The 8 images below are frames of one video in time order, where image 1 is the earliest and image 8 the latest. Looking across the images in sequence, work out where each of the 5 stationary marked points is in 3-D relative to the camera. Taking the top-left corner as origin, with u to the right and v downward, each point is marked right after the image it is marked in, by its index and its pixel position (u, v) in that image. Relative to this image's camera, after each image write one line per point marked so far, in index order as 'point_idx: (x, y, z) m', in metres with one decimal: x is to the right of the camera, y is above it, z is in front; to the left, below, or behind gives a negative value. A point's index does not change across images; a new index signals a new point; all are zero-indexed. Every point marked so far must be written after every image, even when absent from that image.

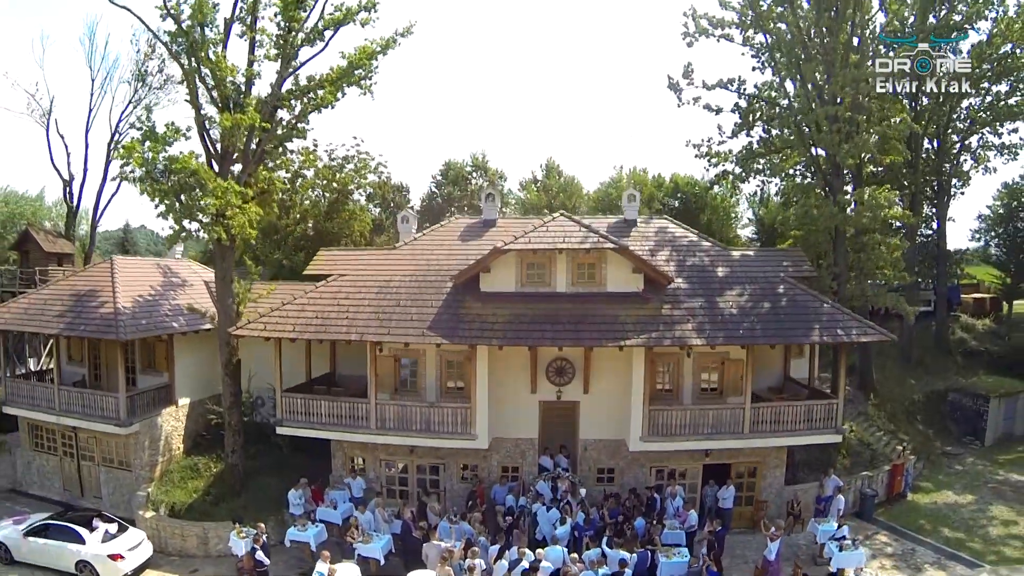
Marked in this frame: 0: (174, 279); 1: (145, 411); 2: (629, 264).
0: (-11.1, -0.1, +19.6) m
1: (-10.0, -3.5, +16.6) m
2: (+2.7, +0.4, +14.5) m
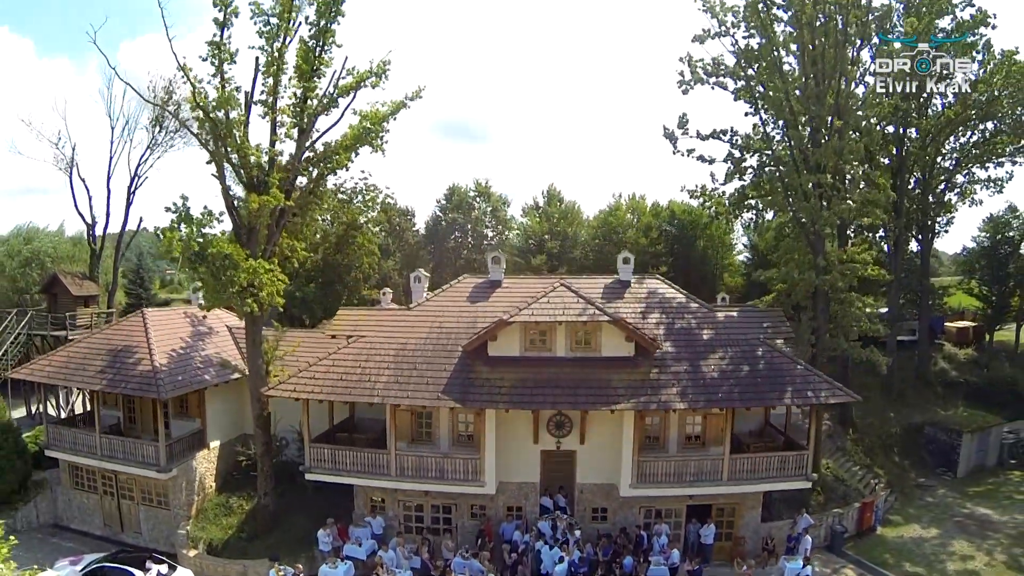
0: (-11.0, -1.7, +21.3) m
1: (-9.9, -5.1, +18.4) m
2: (+2.9, -1.3, +16.2) m
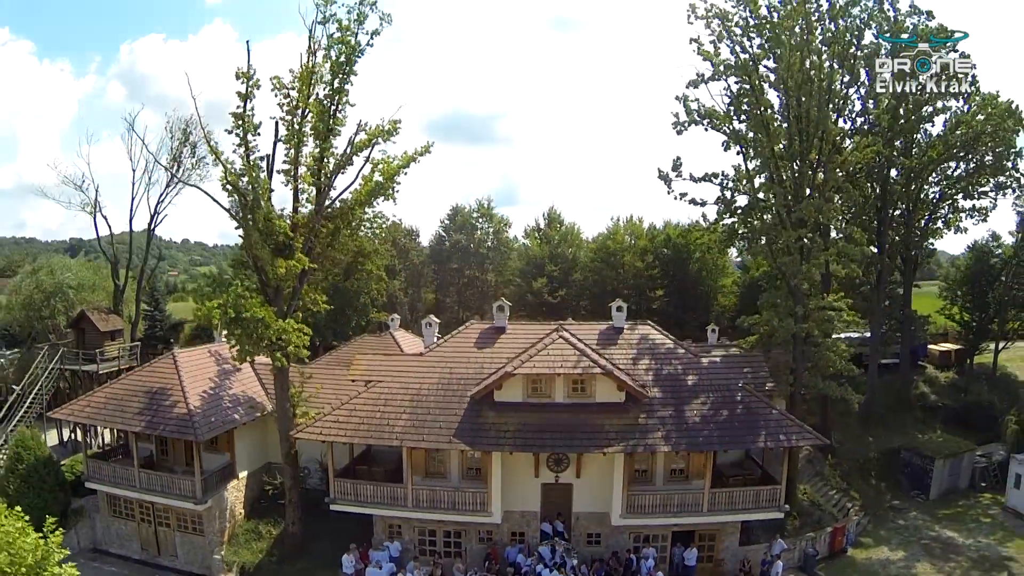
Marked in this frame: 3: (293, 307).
0: (-10.9, -3.2, +23.2) m
1: (-9.9, -6.7, +20.2) m
2: (+3.0, -2.8, +18.1) m
3: (-7.1, -0.6, +19.9) m
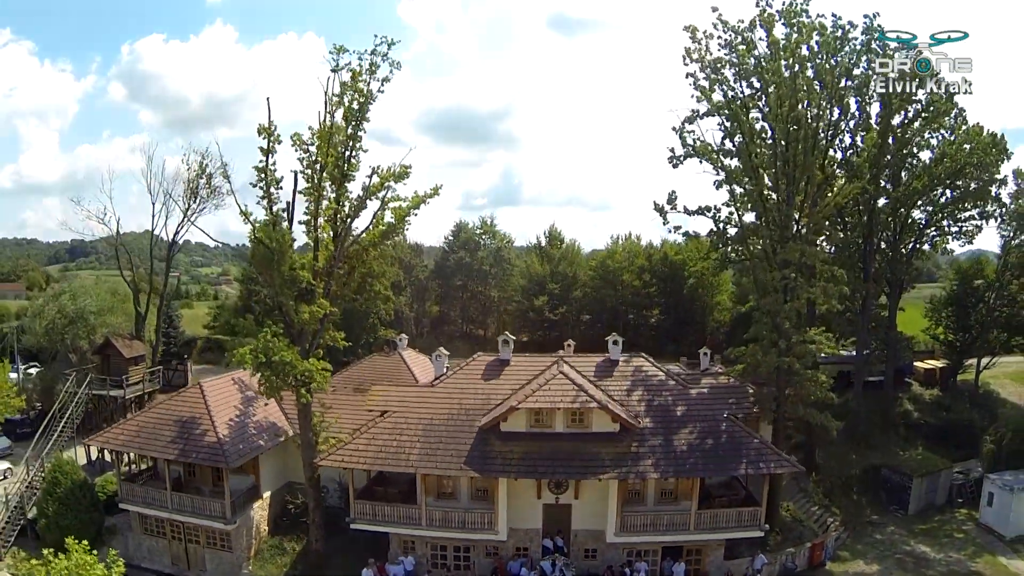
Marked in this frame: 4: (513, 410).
0: (-10.8, -4.5, +25.0) m
1: (-9.7, -7.9, +22.1) m
2: (+3.1, -4.1, +19.9) m
3: (-7.0, -1.9, +21.8) m
4: (0.0, -3.9, +19.6) m
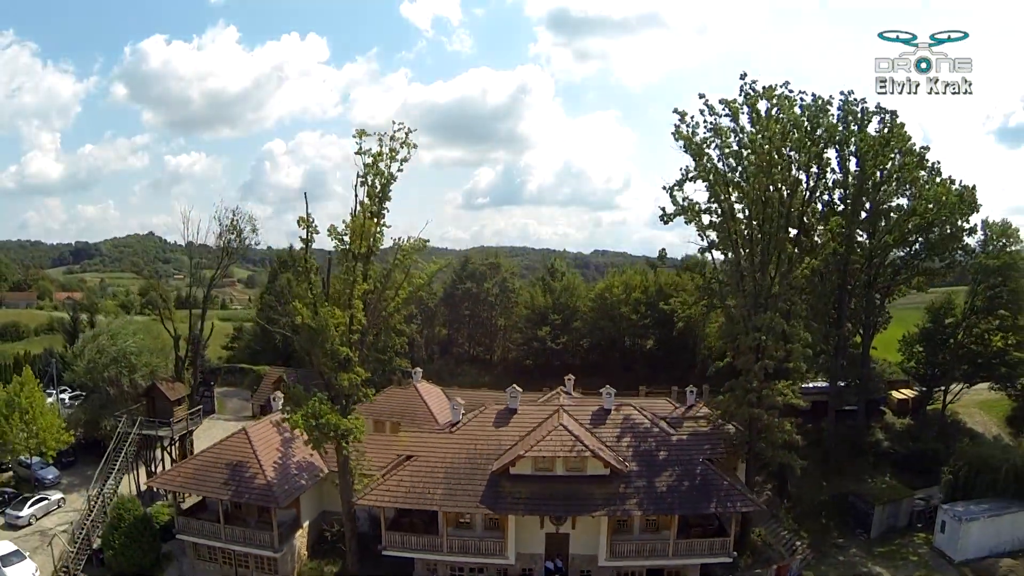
0: (-10.5, -7.0, +28.8) m
1: (-9.5, -10.4, +25.8) m
2: (+3.4, -6.7, +23.7) m
3: (-6.7, -4.4, +25.5) m
4: (+0.3, -6.4, +23.3) m
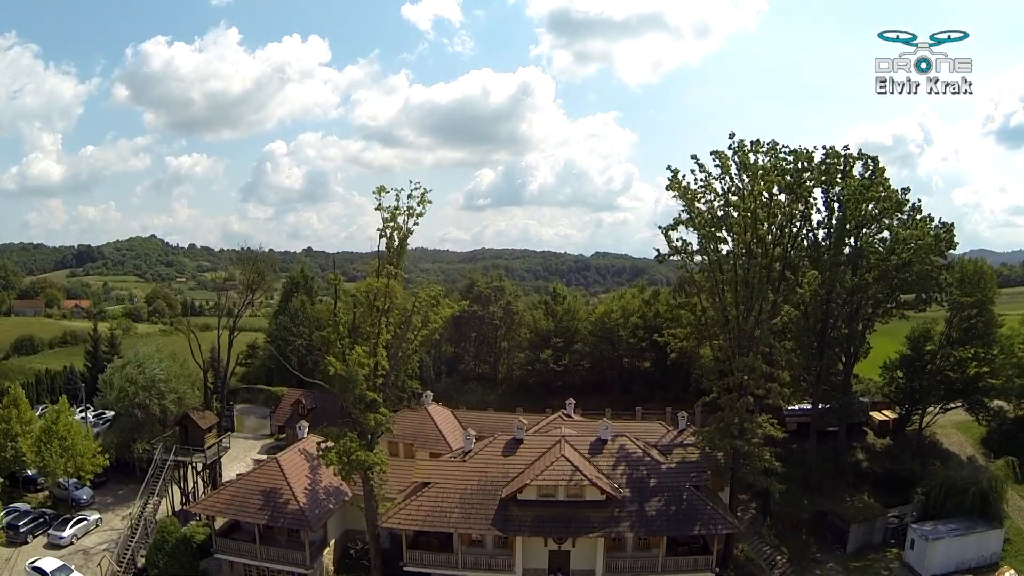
0: (-10.2, -9.0, +31.8) m
1: (-9.1, -12.4, +28.8) m
2: (+3.7, -8.7, +26.7) m
3: (-6.3, -6.4, +28.6) m
4: (+0.6, -8.4, +26.3) m
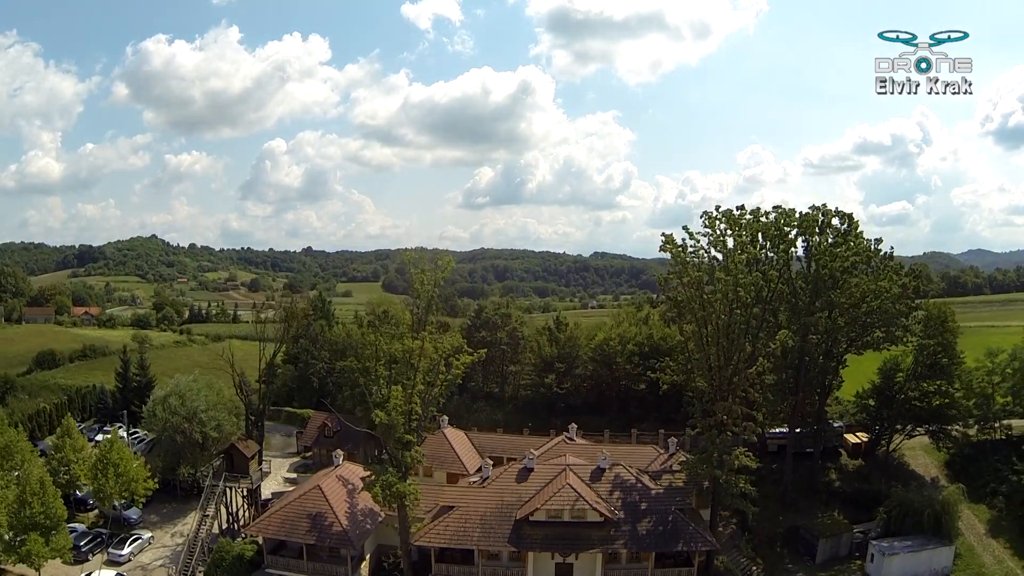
0: (-9.5, -11.7, +36.8) m
1: (-8.5, -15.2, +33.8) m
2: (+4.4, -11.5, +31.7) m
3: (-5.7, -9.2, +33.6) m
4: (+1.3, -11.2, +31.3) m
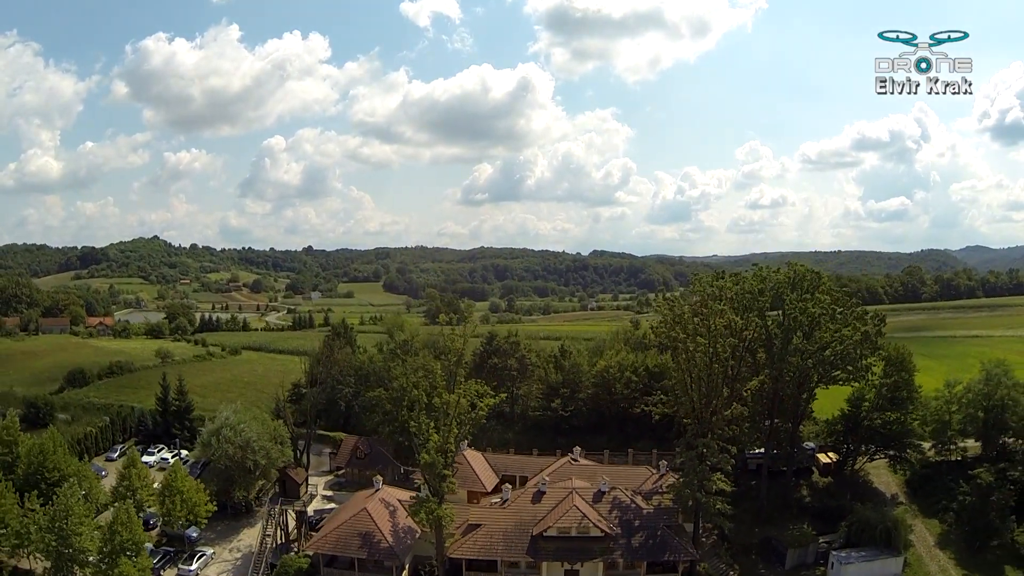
0: (-8.4, -15.4, +44.0) m
1: (-7.4, -18.9, +41.0) m
2: (+5.4, -15.2, +38.9) m
3: (-4.6, -12.9, +40.7) m
4: (+2.4, -14.9, +38.5) m
